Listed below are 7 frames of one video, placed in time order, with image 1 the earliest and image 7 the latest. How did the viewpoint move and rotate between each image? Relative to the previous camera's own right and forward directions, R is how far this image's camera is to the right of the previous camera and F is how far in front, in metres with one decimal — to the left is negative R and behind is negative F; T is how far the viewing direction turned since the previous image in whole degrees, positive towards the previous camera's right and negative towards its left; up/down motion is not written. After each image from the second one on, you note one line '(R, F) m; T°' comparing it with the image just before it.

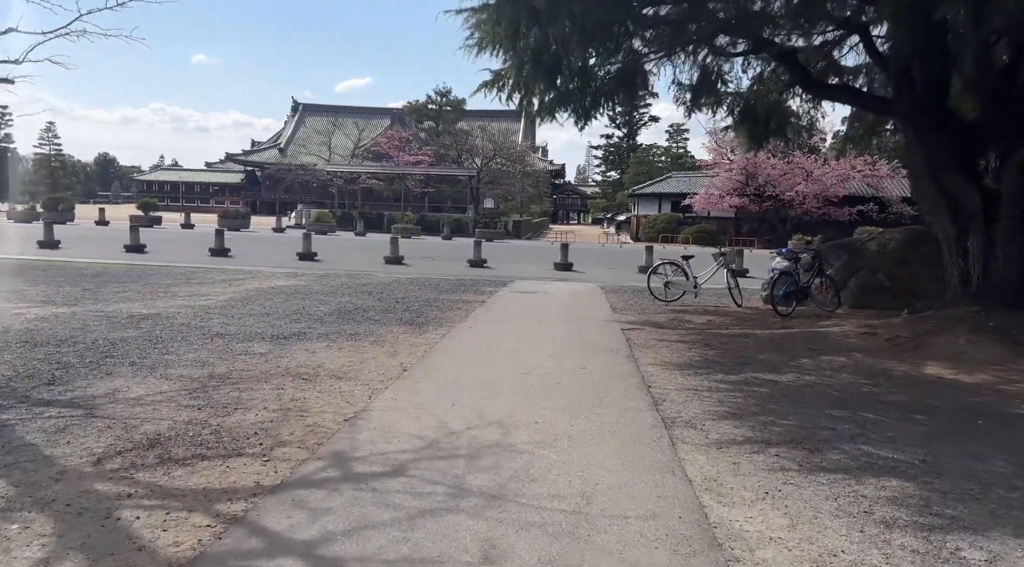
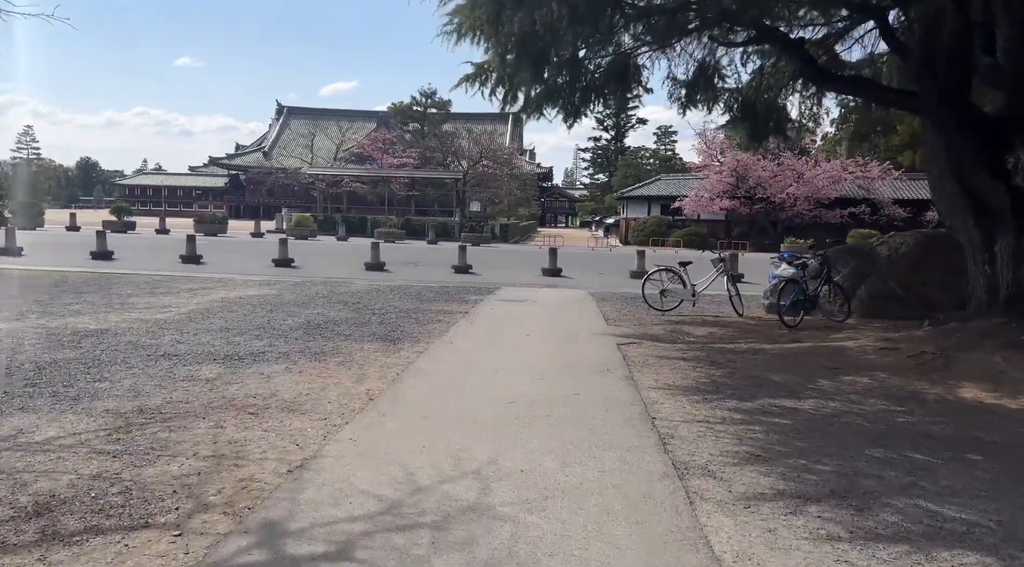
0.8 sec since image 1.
(0.0, +0.9) m; +1°
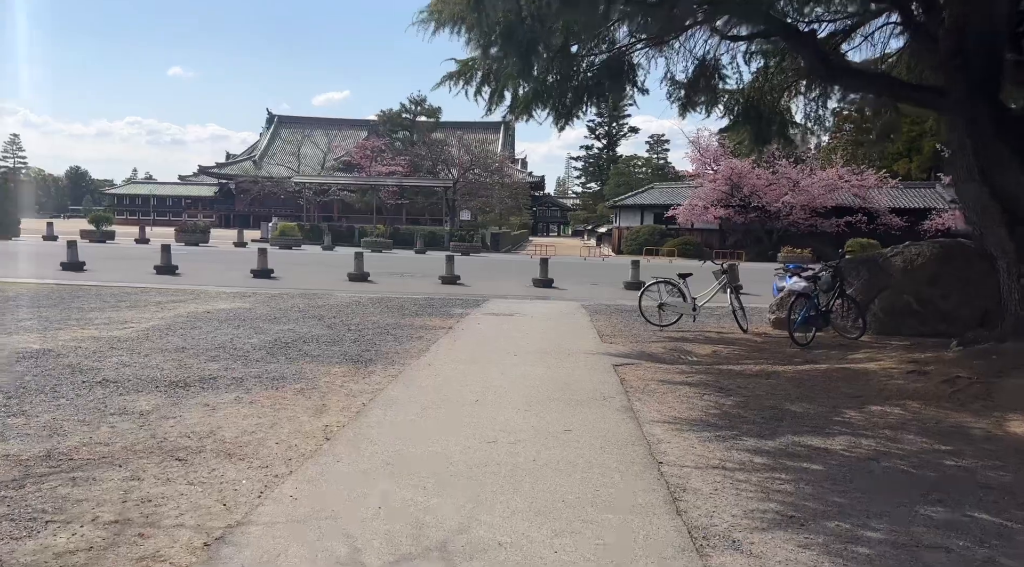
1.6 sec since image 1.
(+0.1, +0.8) m; +1°
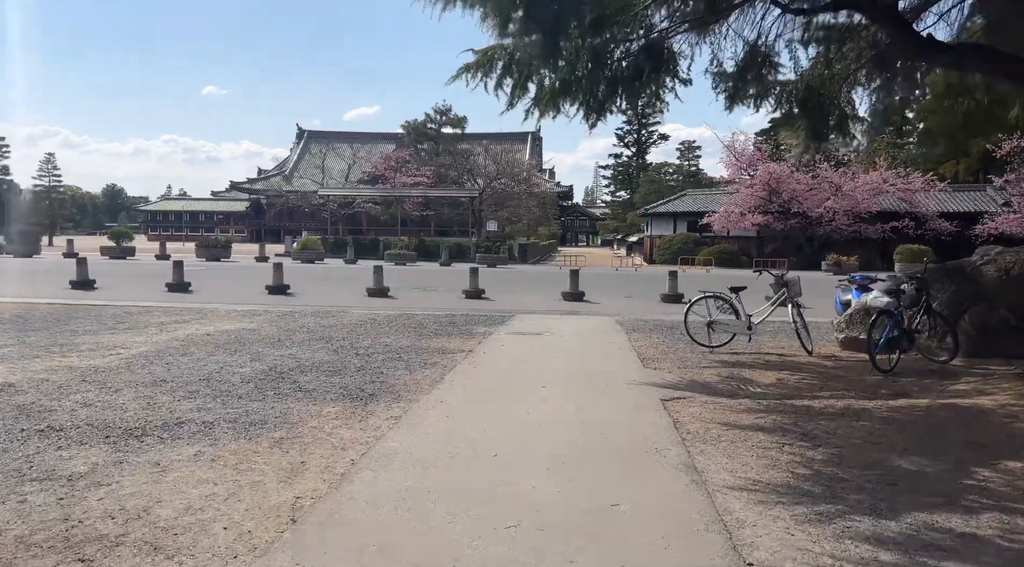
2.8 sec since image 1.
(0.0, +1.3) m; -2°
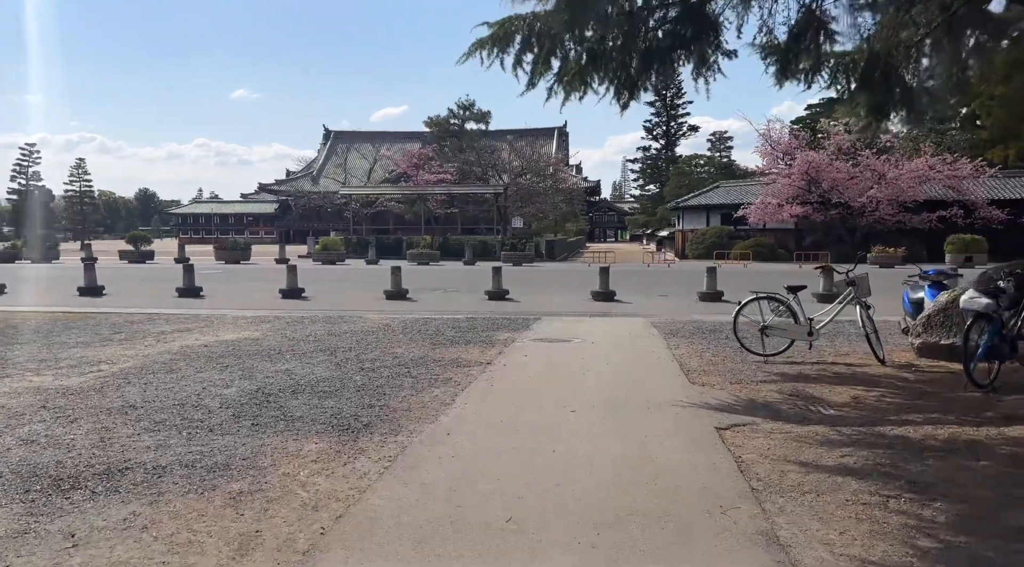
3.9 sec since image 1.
(+0.1, +1.2) m; -2°
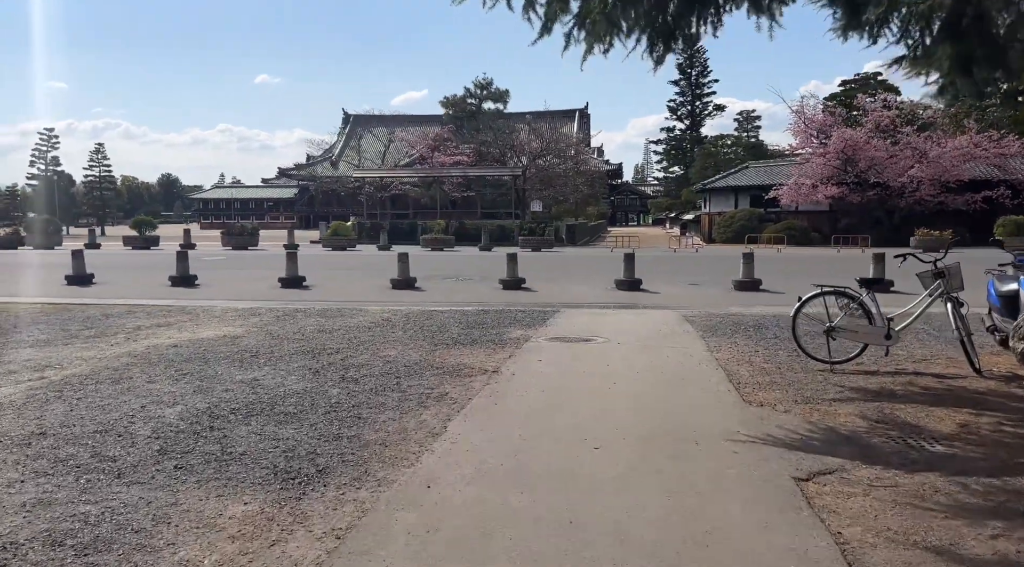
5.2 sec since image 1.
(+0.1, +1.5) m; -2°
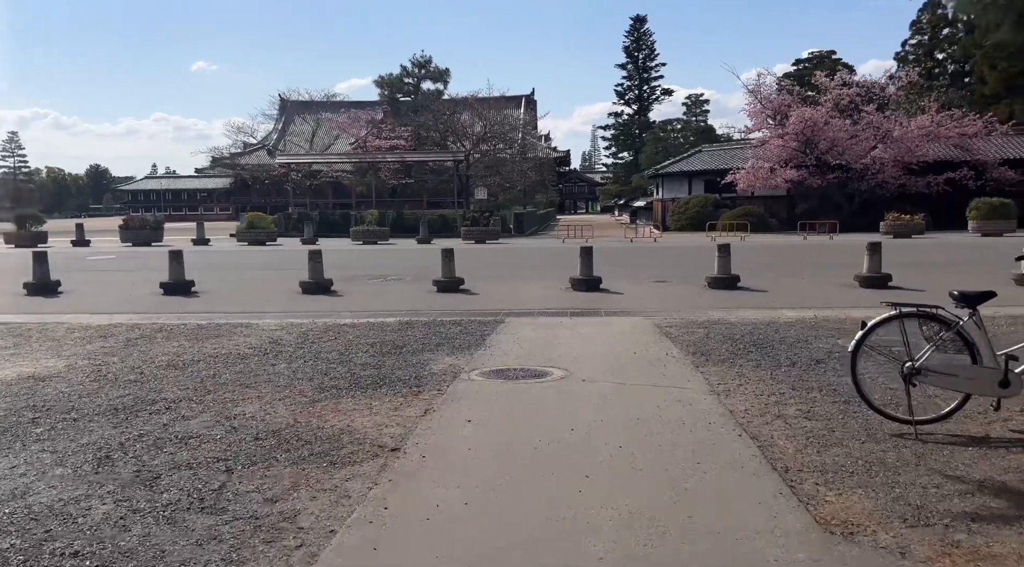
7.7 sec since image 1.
(+0.3, +2.6) m; +4°
